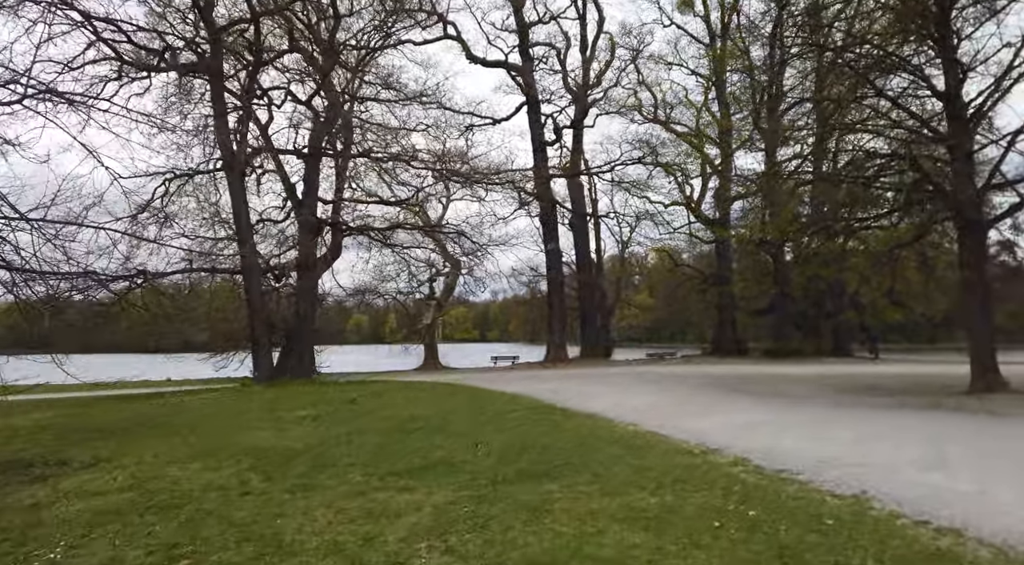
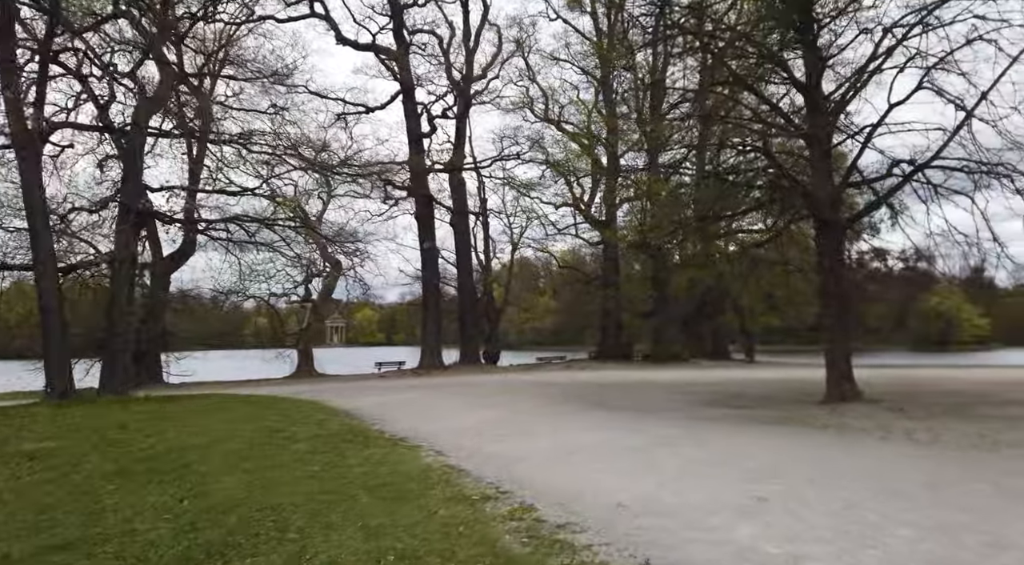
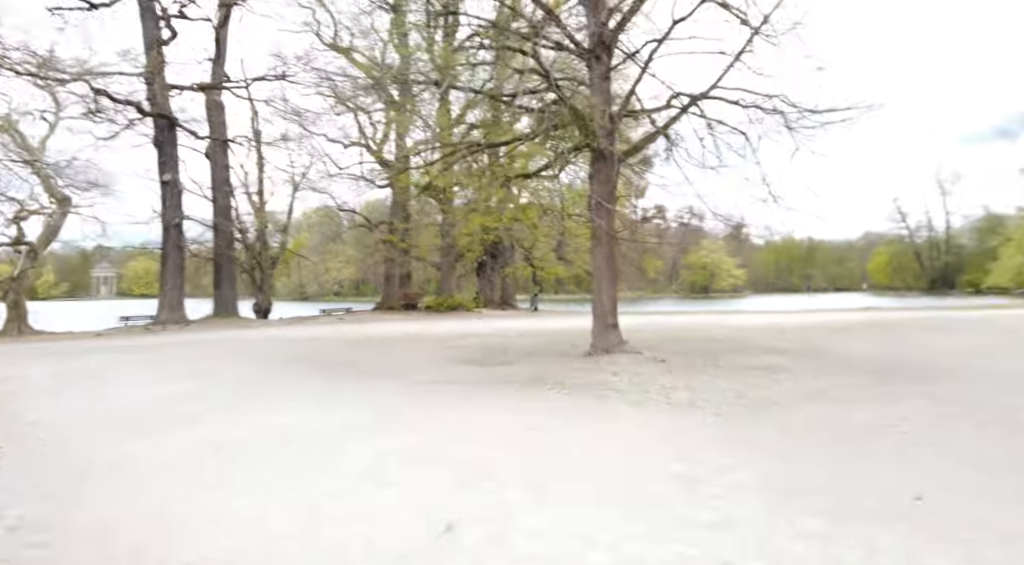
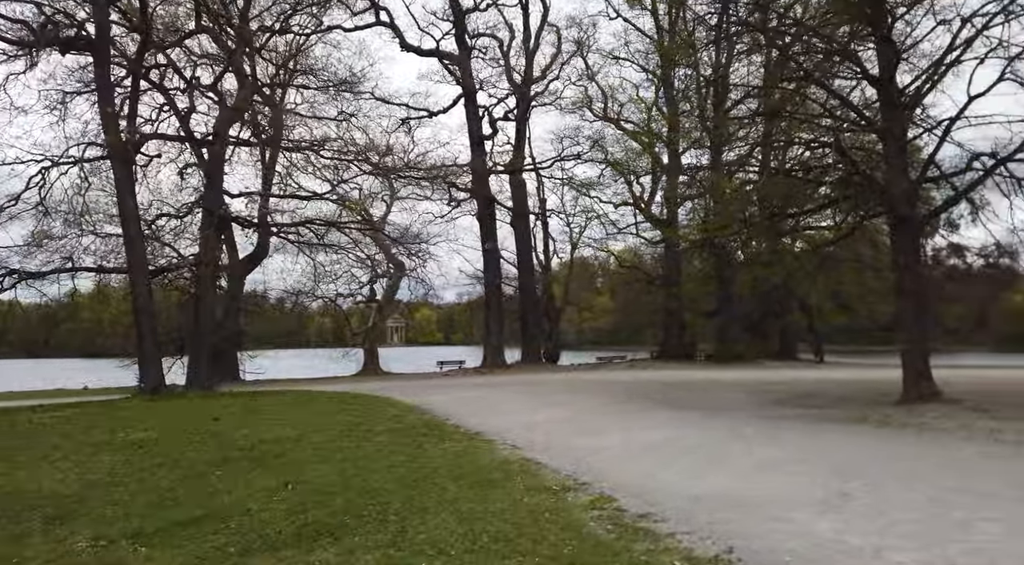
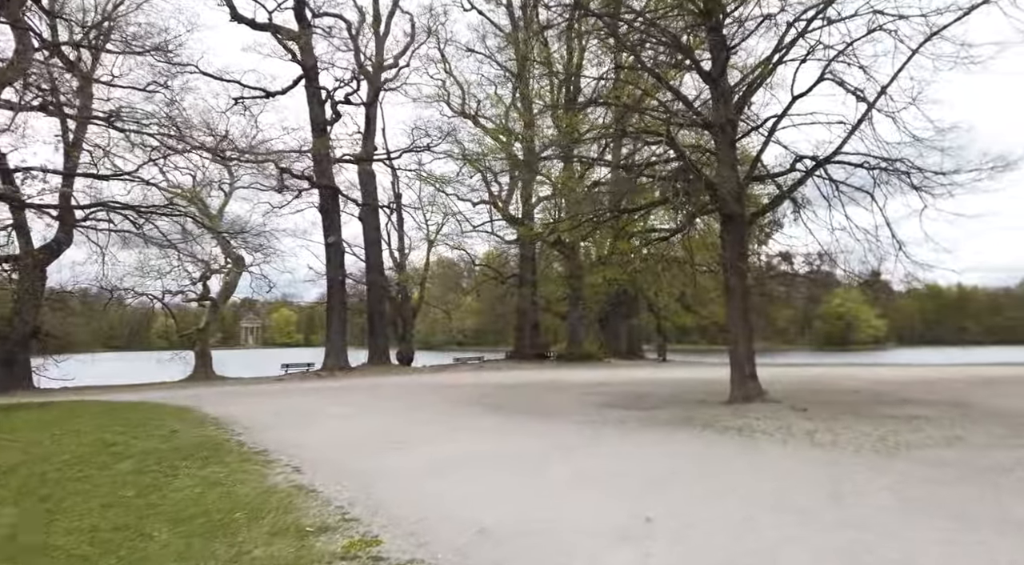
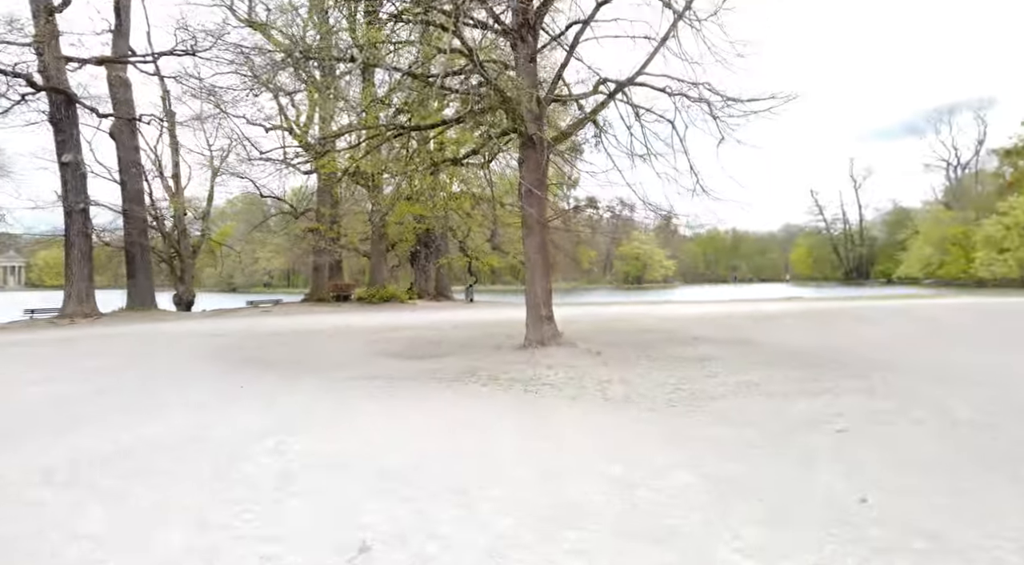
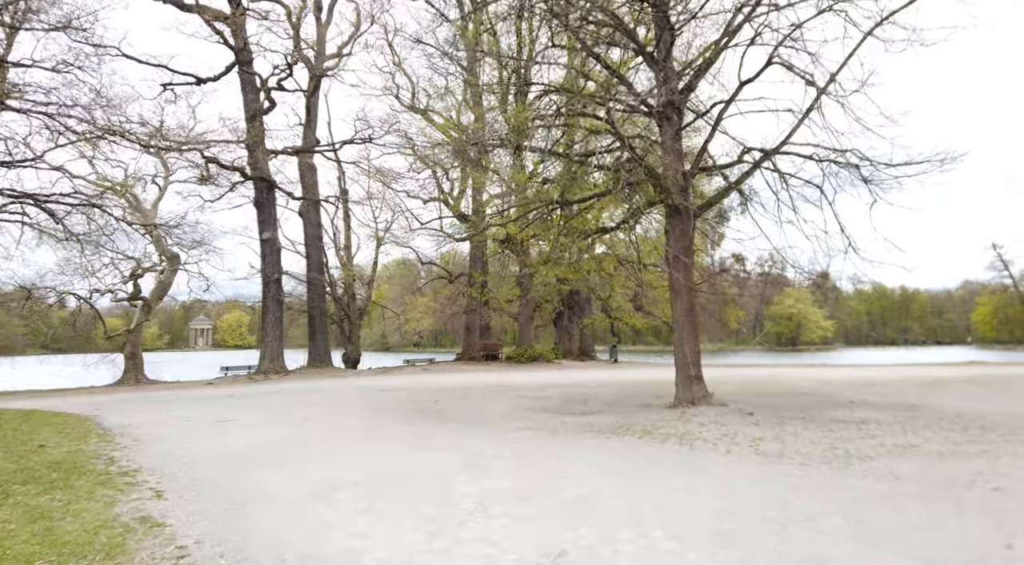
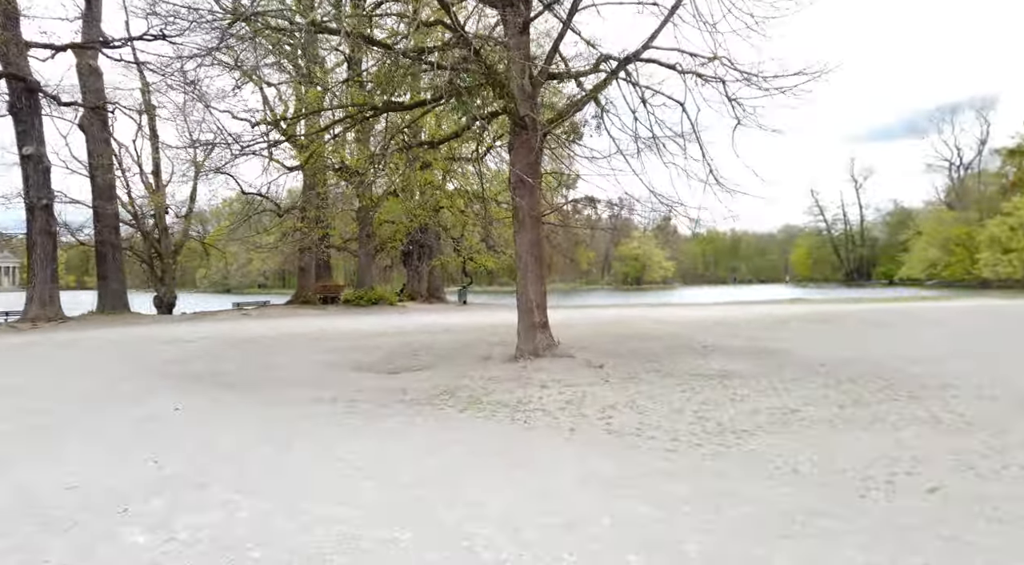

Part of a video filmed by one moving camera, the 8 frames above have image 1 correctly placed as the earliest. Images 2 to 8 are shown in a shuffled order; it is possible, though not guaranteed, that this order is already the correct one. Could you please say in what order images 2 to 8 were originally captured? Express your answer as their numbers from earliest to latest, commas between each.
4, 2, 5, 7, 3, 6, 8
